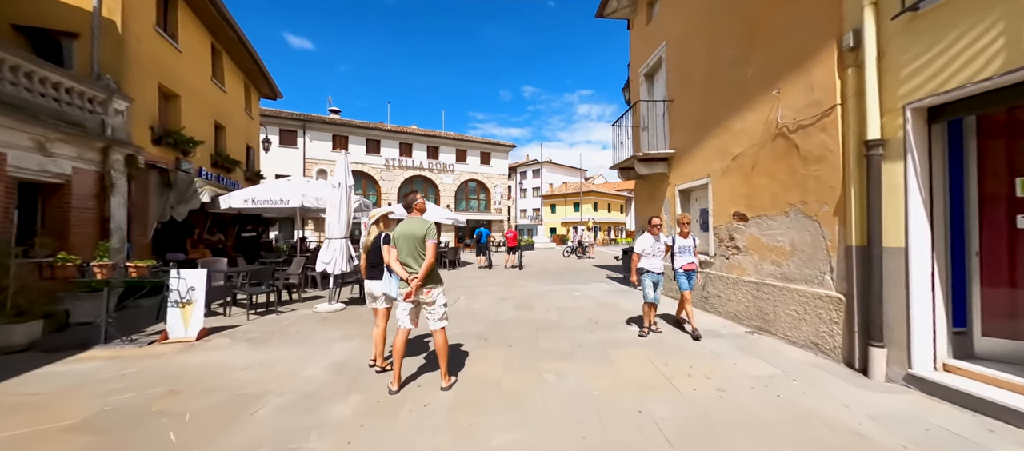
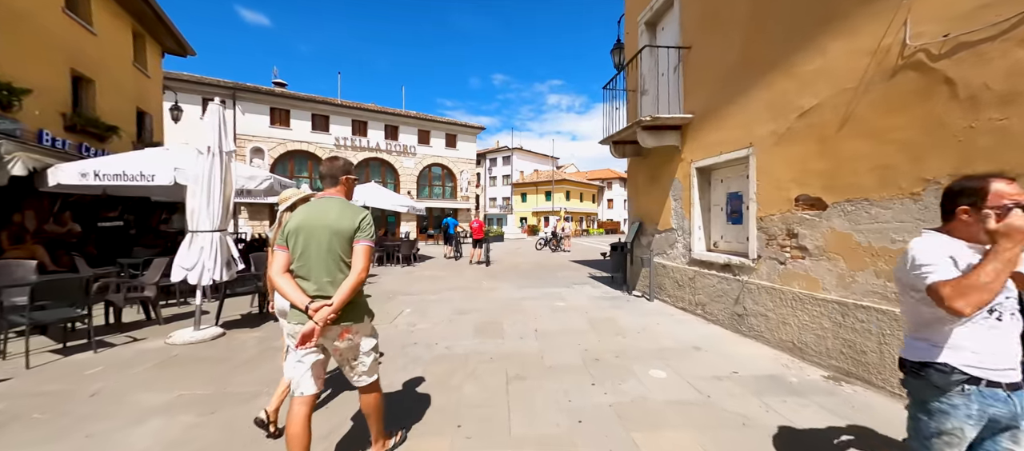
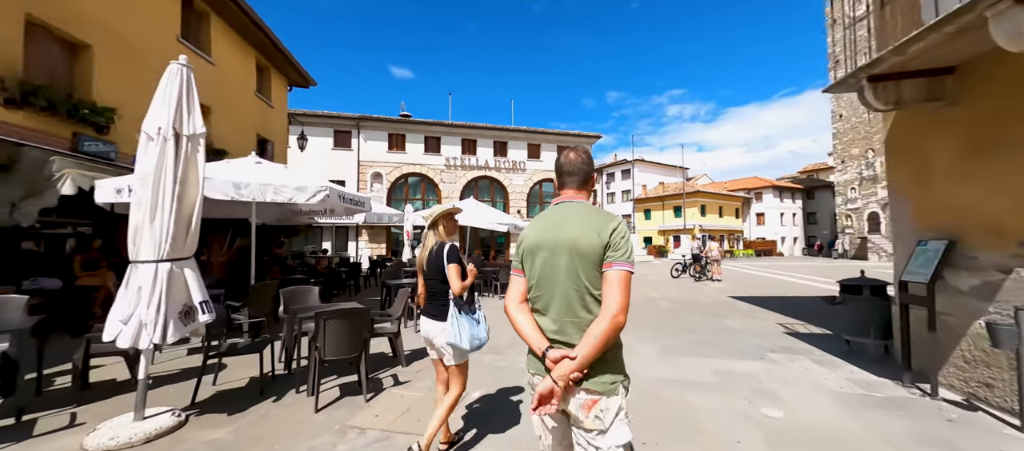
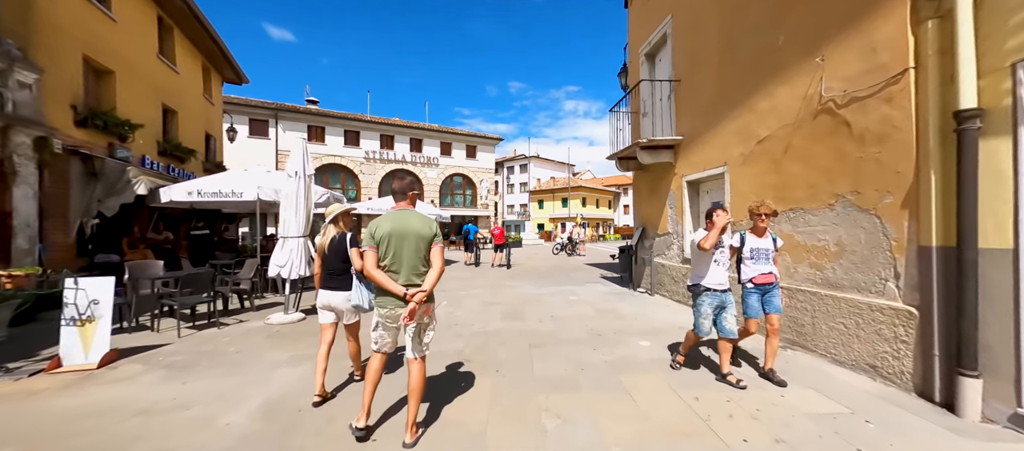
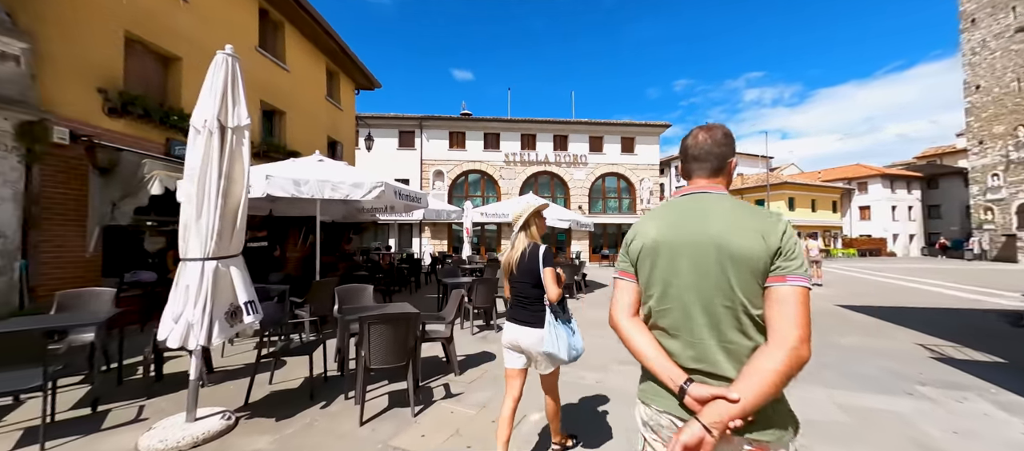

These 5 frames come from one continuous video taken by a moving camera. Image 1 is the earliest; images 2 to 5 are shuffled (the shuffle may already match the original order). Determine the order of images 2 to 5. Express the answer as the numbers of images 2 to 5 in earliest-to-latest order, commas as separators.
4, 2, 3, 5
